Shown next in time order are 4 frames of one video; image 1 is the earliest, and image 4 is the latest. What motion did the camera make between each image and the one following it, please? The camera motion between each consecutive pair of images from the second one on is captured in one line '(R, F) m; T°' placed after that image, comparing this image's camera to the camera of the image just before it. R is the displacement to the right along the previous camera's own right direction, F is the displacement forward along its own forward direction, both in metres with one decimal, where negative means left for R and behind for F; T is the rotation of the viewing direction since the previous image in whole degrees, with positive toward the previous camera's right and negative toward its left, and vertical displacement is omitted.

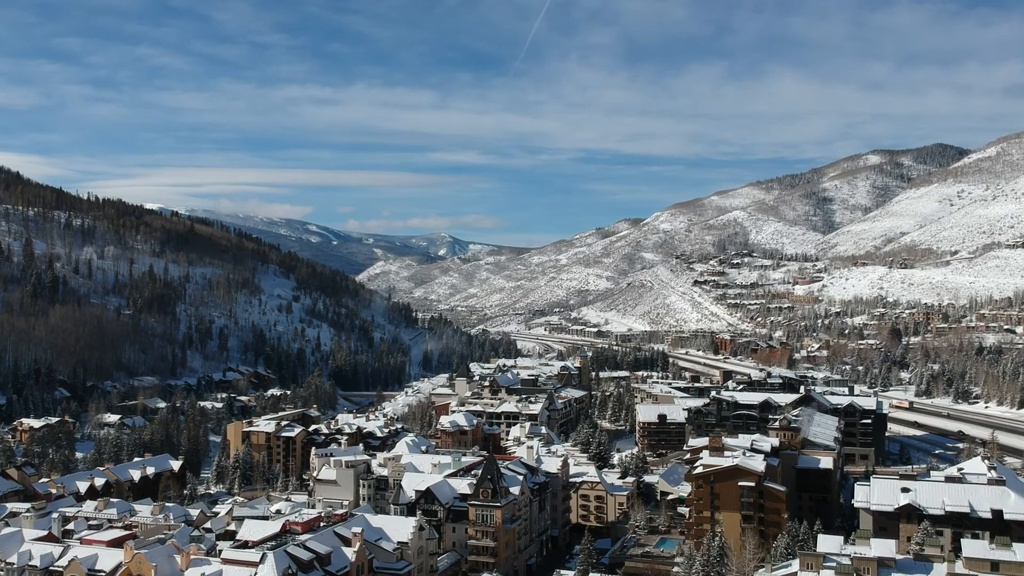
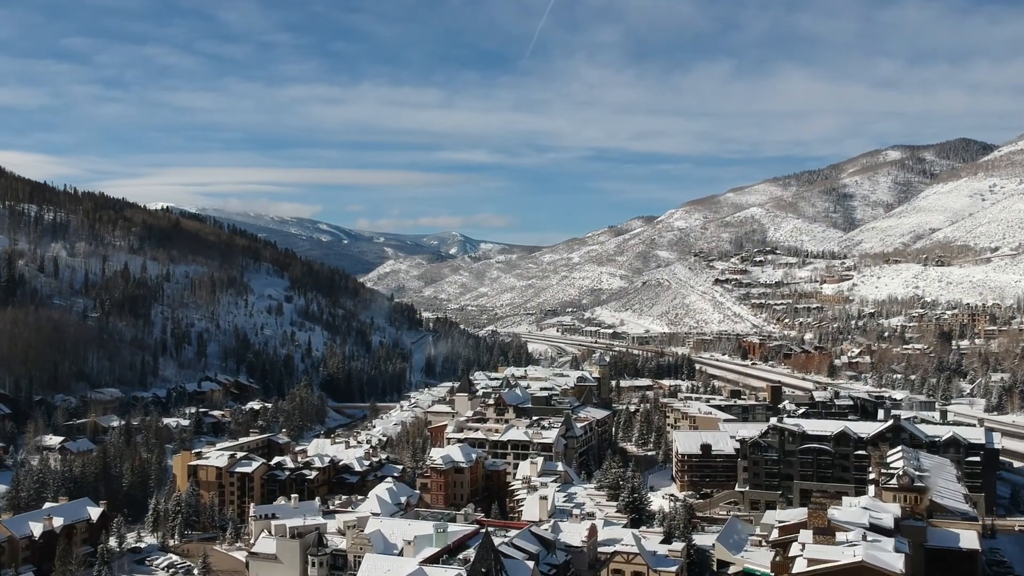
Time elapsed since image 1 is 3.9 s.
(+0.1, +11.8) m; -1°
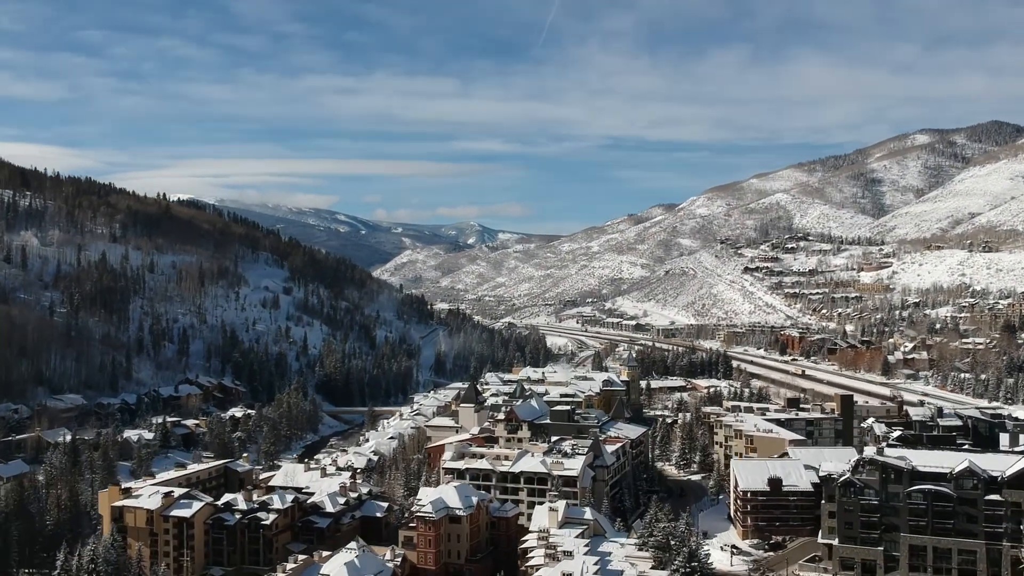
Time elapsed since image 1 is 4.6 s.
(+0.2, +11.2) m; -1°
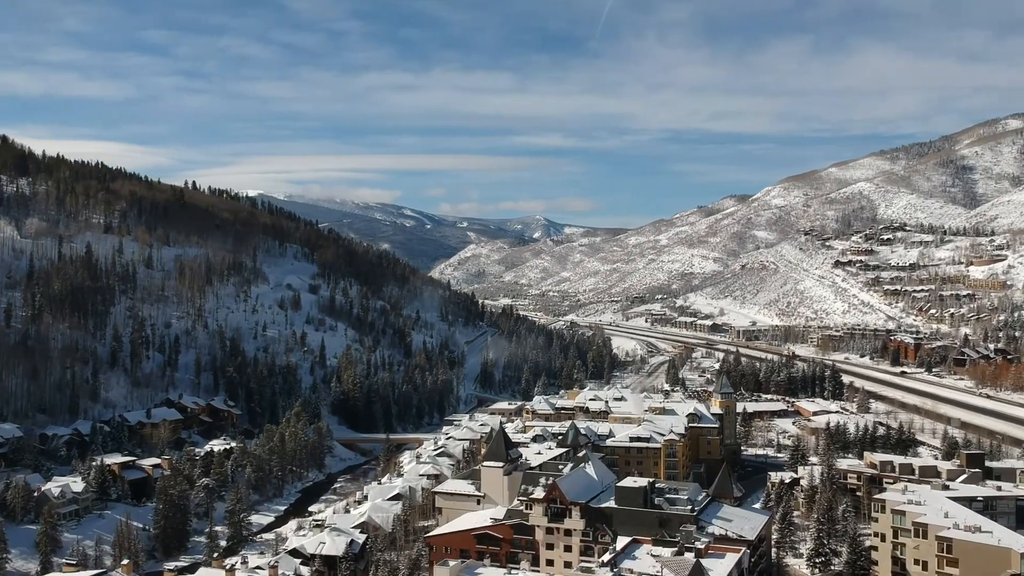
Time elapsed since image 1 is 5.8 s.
(+0.7, +18.4) m; -4°
